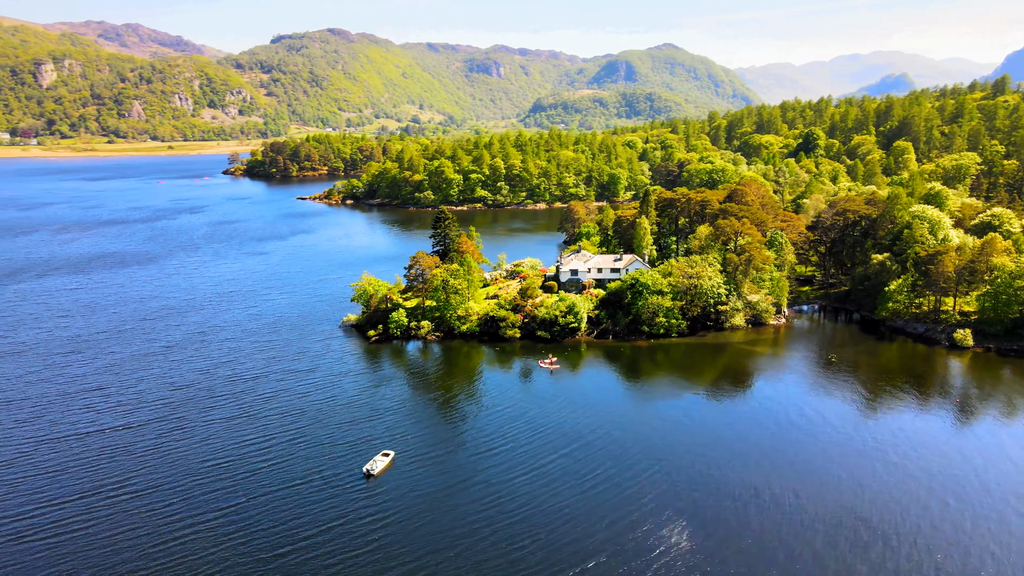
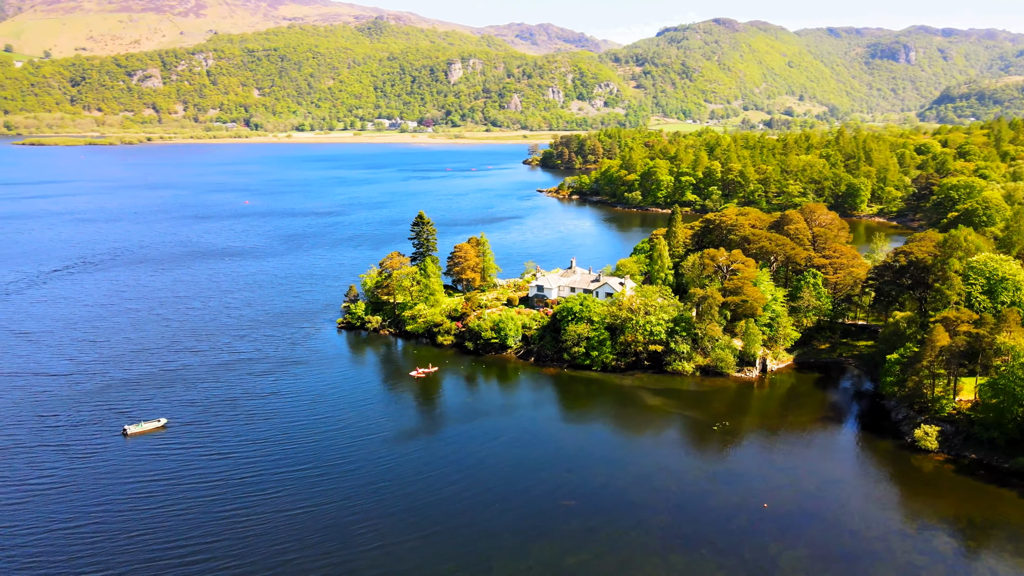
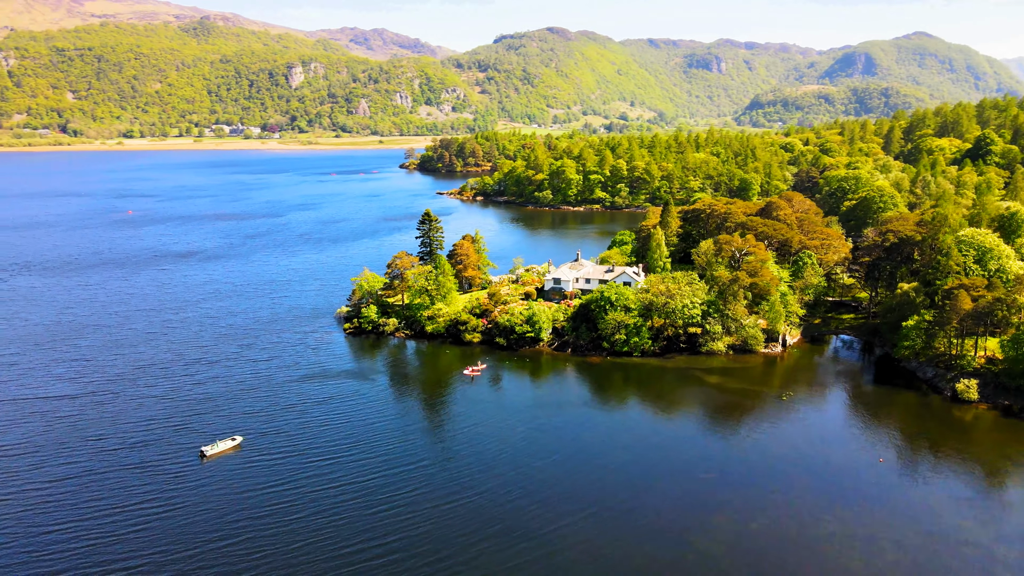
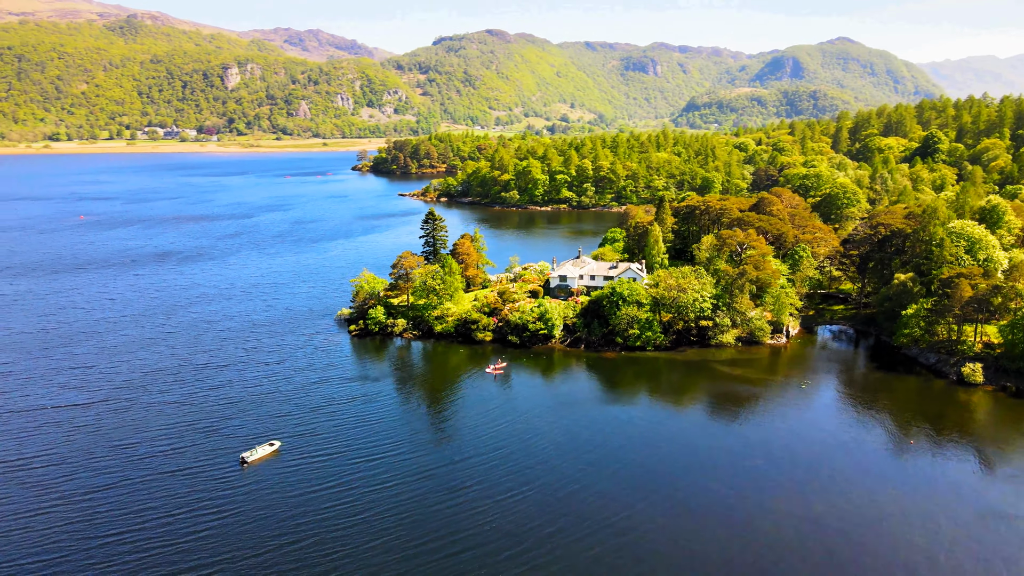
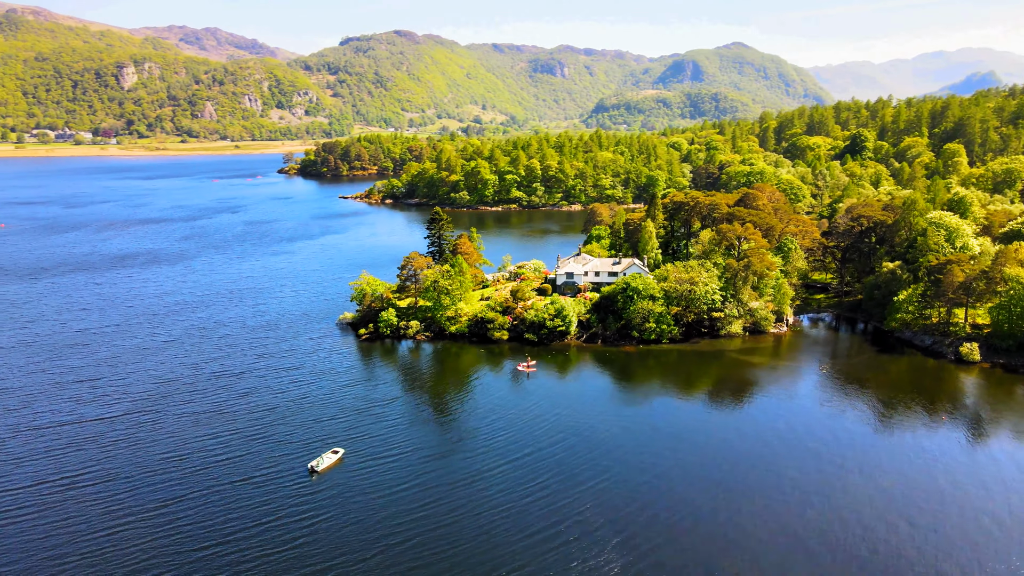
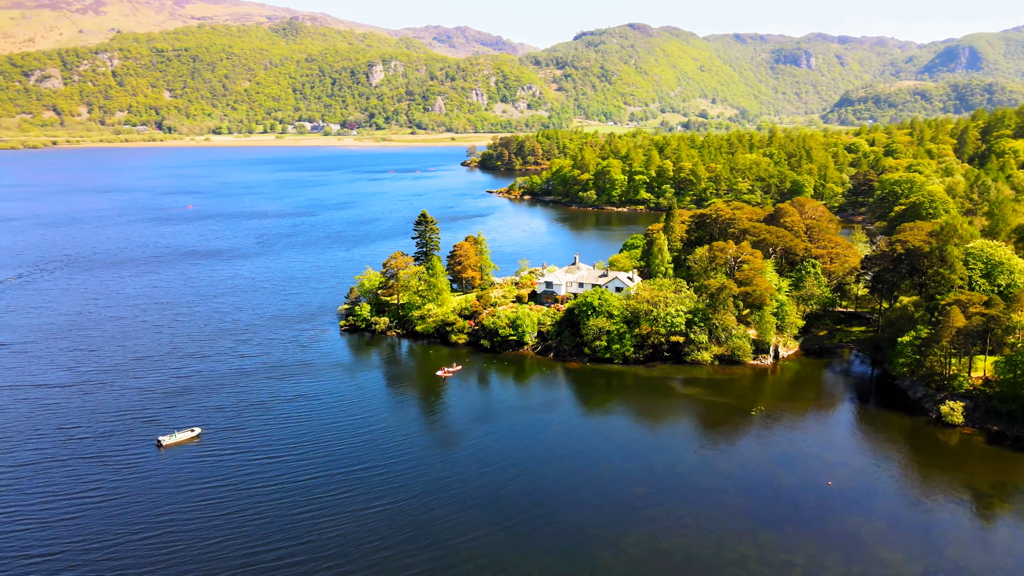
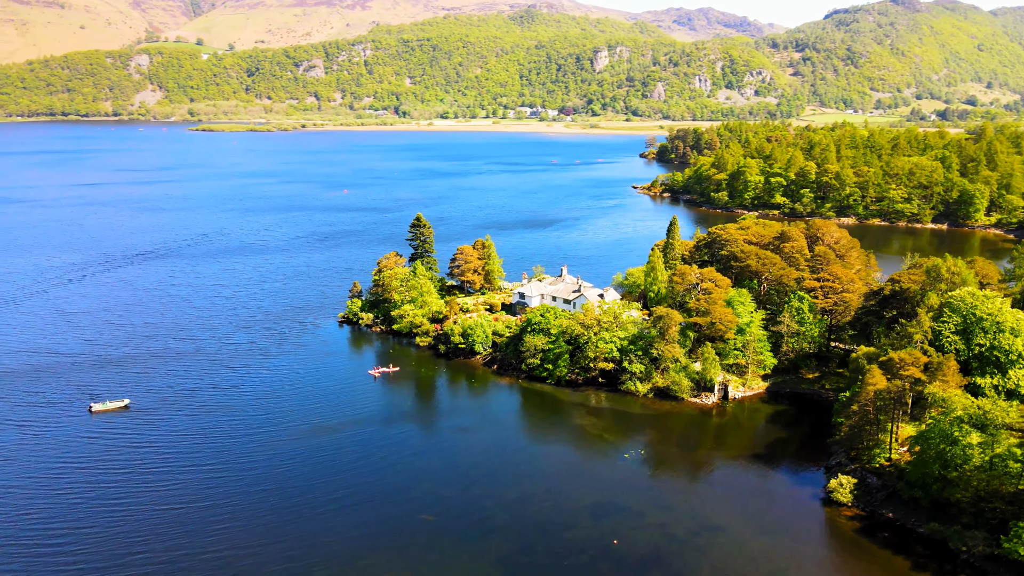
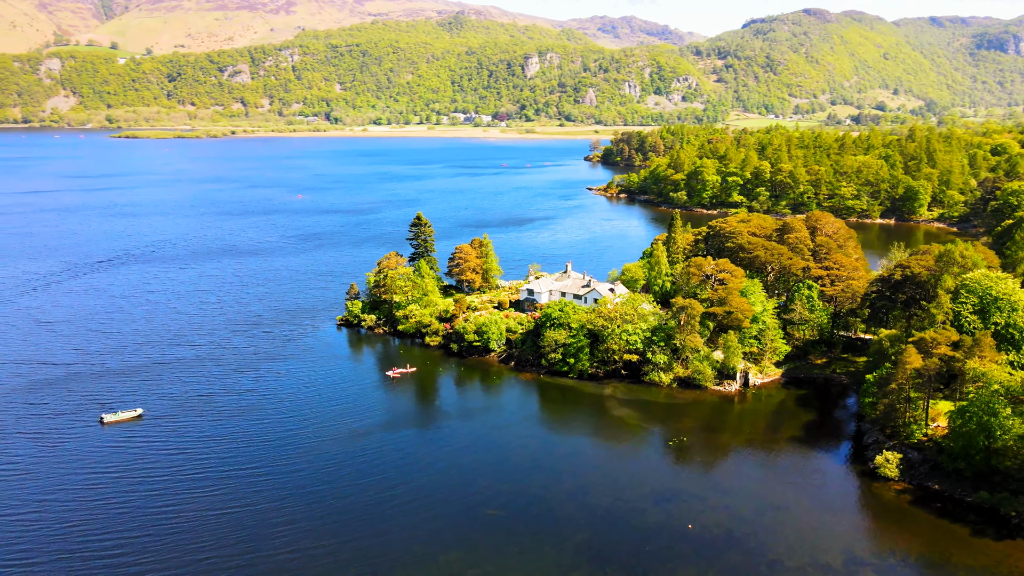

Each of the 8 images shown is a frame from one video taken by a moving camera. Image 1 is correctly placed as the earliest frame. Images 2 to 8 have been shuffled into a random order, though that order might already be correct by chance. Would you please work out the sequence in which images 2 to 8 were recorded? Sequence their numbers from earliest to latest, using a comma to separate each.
5, 4, 3, 6, 2, 8, 7
